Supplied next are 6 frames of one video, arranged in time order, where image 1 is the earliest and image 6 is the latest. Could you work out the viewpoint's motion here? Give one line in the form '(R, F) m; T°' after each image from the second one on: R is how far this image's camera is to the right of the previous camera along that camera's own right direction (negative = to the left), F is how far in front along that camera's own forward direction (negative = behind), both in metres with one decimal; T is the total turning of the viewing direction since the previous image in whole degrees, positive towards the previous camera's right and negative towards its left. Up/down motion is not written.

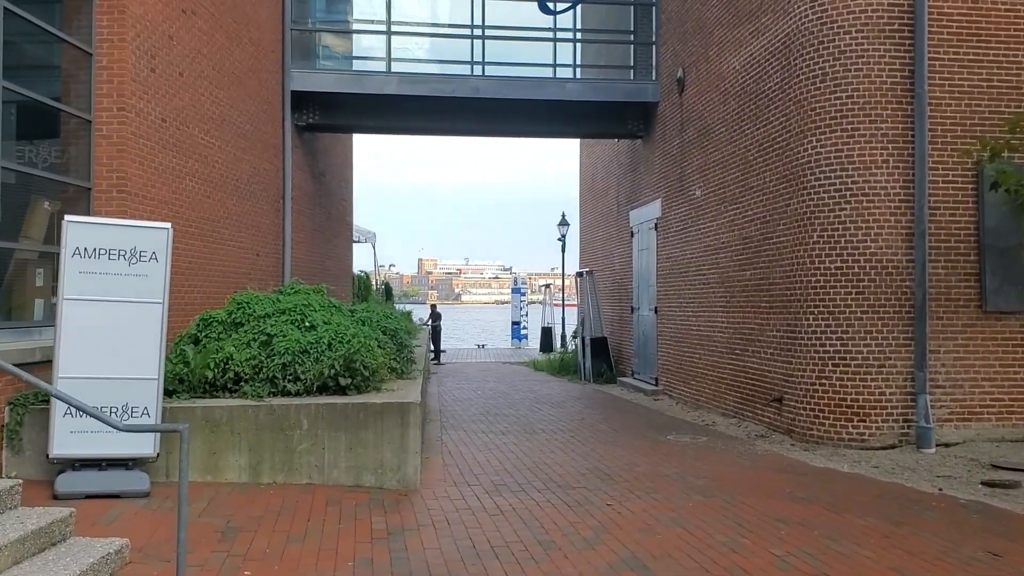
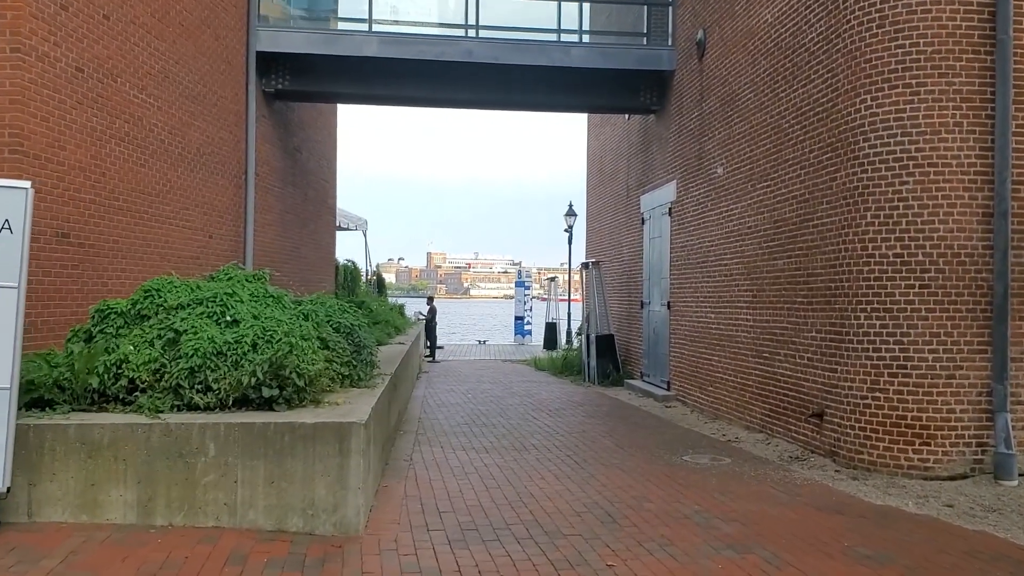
(+0.2, +1.6) m; -1°
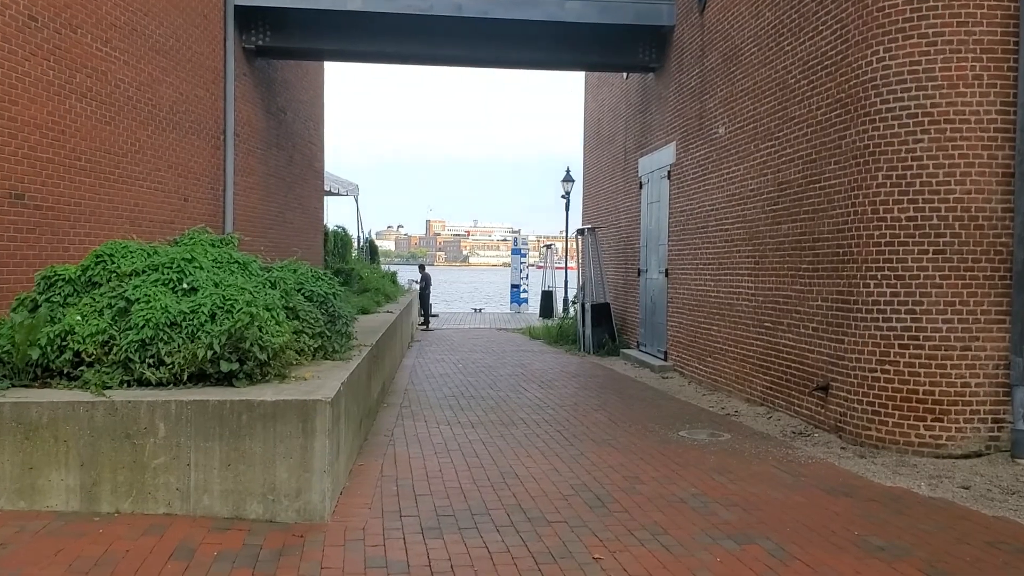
(+0.1, +0.5) m; 0°
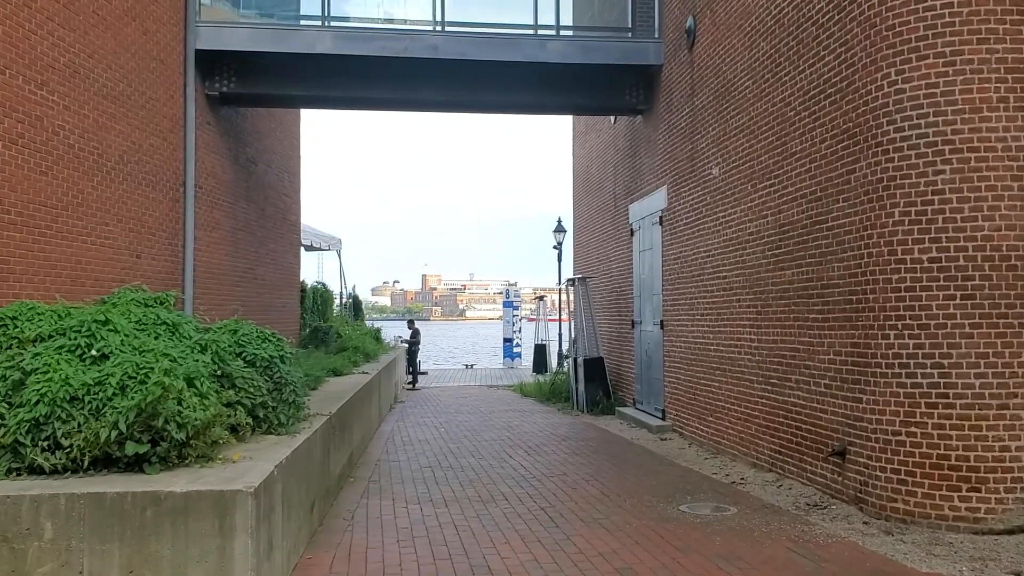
(+0.2, +0.8) m; 0°
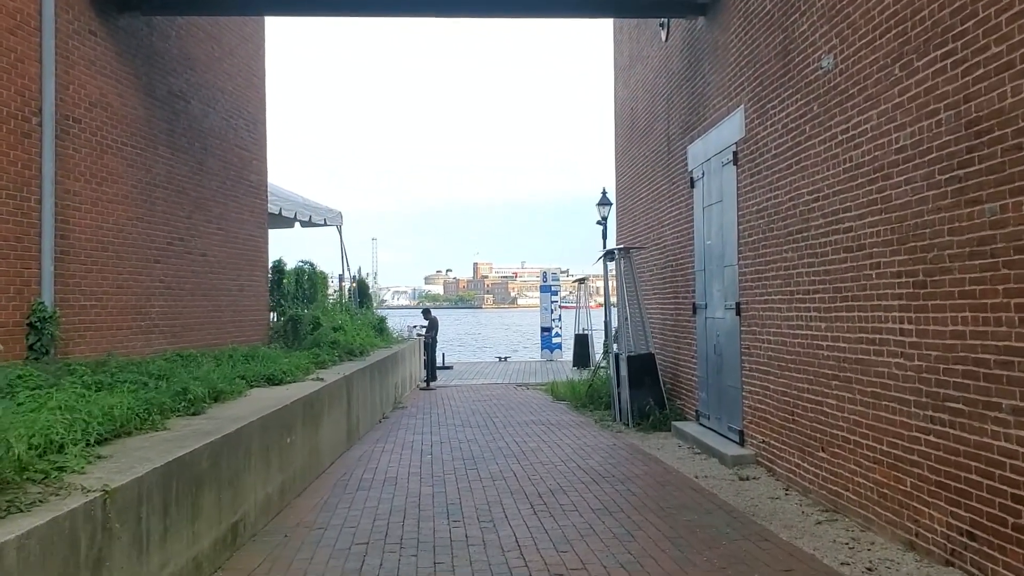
(+0.4, +3.4) m; -3°
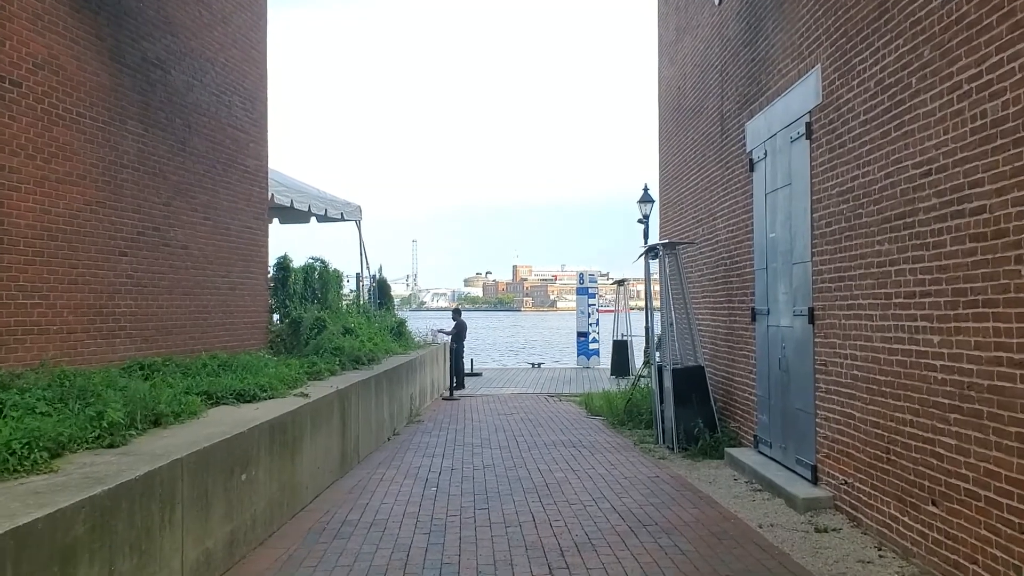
(+0.1, +1.4) m; -2°
